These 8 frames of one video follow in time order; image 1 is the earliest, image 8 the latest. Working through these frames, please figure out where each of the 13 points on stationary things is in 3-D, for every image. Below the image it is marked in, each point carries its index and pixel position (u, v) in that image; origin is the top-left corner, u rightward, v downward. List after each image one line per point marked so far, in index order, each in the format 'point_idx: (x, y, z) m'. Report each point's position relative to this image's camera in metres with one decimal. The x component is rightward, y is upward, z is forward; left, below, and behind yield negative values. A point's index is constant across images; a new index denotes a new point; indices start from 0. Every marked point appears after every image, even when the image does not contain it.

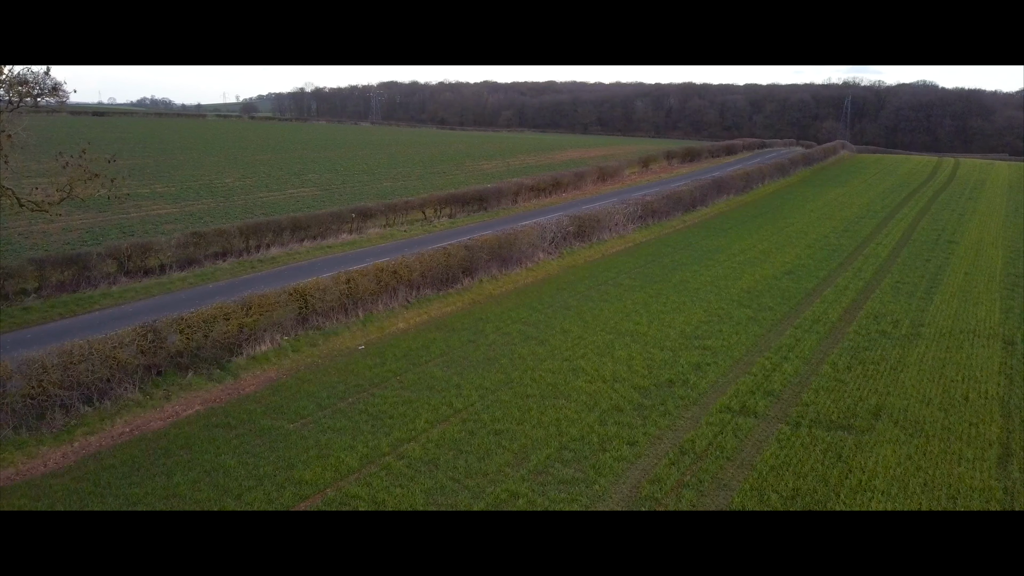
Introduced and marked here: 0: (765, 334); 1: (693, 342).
0: (+5.2, -1.0, +15.4) m
1: (+3.5, -1.1, +14.5) m
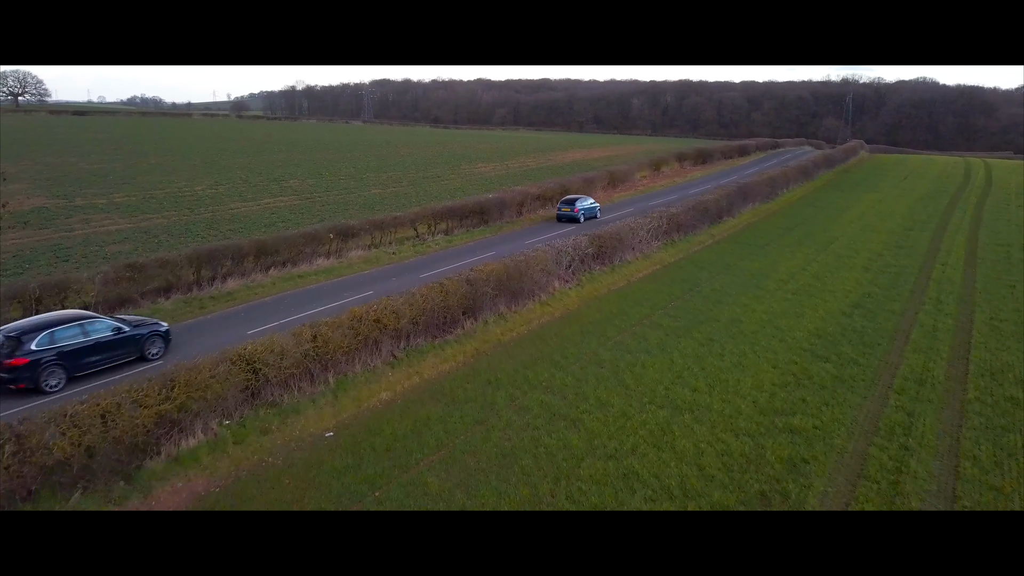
0: (+5.5, -1.8, +11.7) m
1: (+3.8, -2.0, +10.9) m
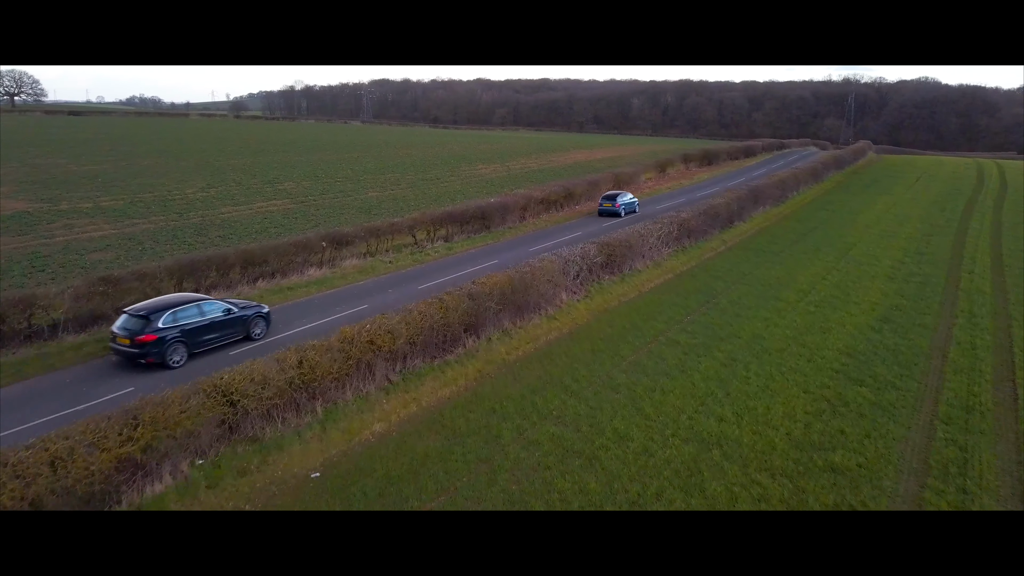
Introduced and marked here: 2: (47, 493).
0: (+5.6, -2.1, +10.6) m
1: (+3.9, -2.2, +9.7) m
2: (-4.6, -2.0, +7.5) m
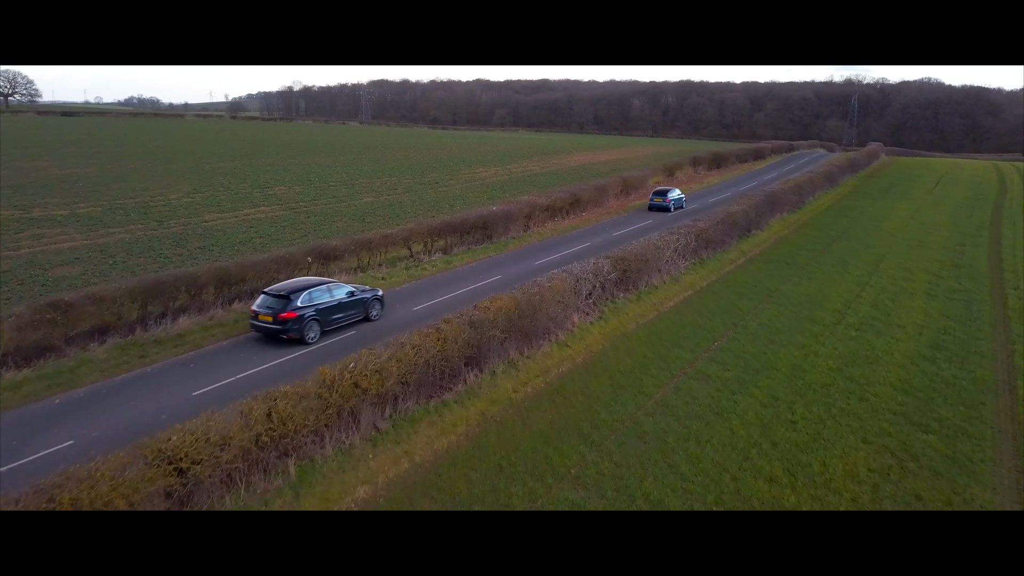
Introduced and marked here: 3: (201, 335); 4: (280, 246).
0: (+5.7, -2.6, +8.8) m
1: (+4.0, -2.7, +8.0) m
2: (-4.5, -2.5, +5.7) m
3: (-5.6, -0.8, +13.7) m
4: (-6.1, +1.1, +19.8) m
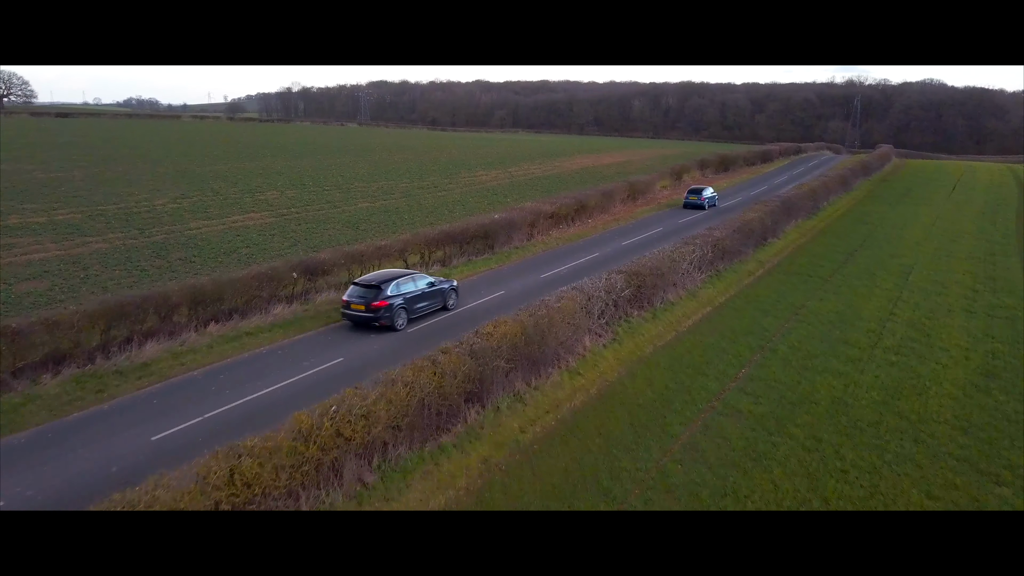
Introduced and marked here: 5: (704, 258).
0: (+5.8, -2.9, +7.4) m
1: (+4.1, -3.0, +6.5) m
2: (-4.4, -2.8, +4.3) m
3: (-5.5, -1.2, +12.2) m
4: (-6.0, +0.7, +18.4) m
5: (+5.0, +0.8, +19.6) m
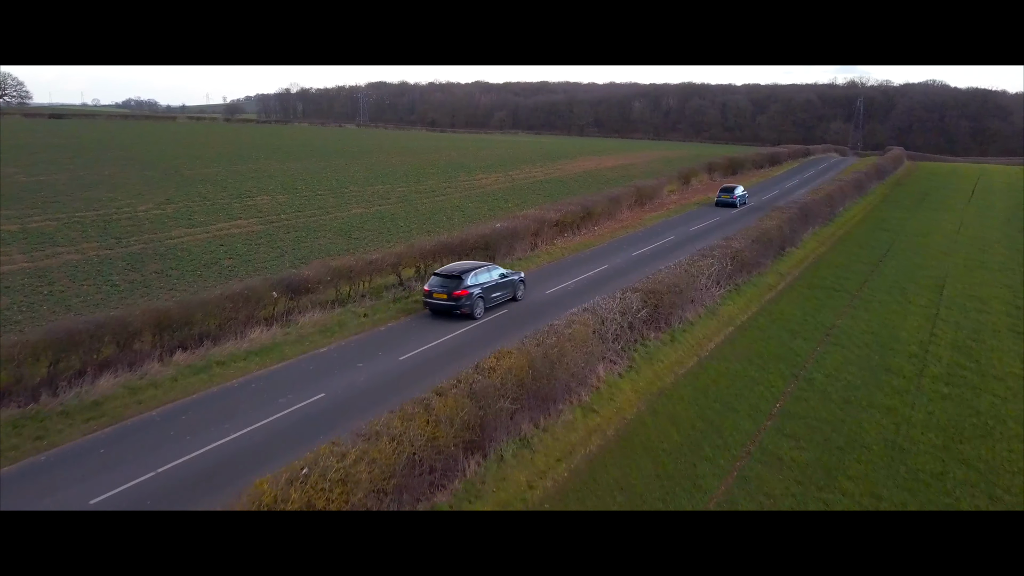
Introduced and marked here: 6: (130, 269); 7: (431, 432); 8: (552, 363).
0: (+5.9, -3.3, +5.9) m
1: (+4.2, -3.4, +5.0) m
2: (-4.3, -3.2, +2.7) m
3: (-5.4, -1.6, +10.7) m
4: (-5.9, +0.3, +16.9) m
5: (+5.1, +0.4, +18.1) m
6: (-9.6, +0.5, +18.9) m
7: (-0.9, -1.6, +8.5) m
8: (+0.6, -1.1, +10.9) m
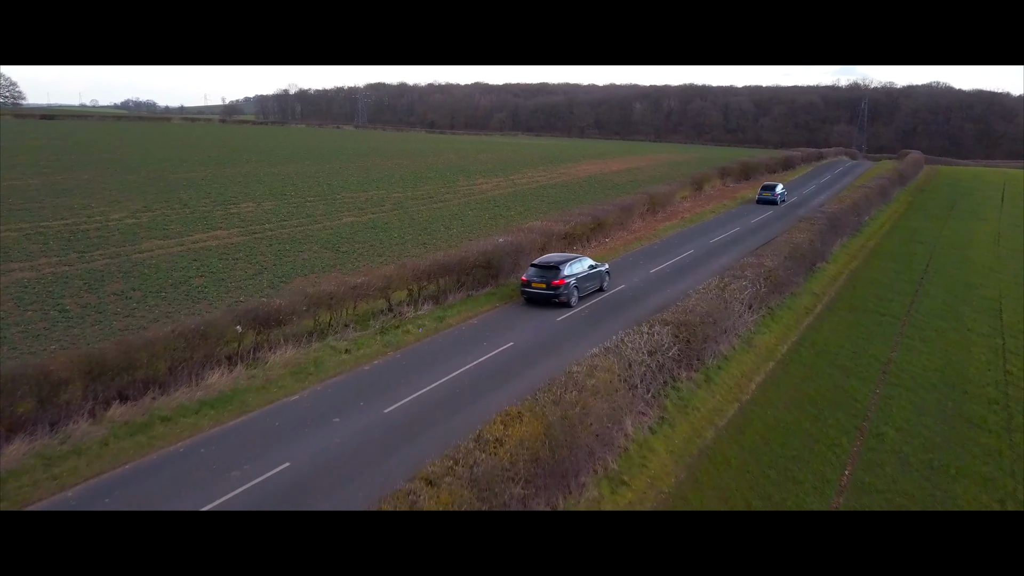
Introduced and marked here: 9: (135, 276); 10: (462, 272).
0: (+6.0, -3.8, +3.7) m
1: (+4.3, -3.9, +2.8) m
2: (-4.2, -3.7, +0.6) m
3: (-5.3, -2.1, +8.5) m
4: (-5.8, -0.2, +14.7) m
5: (+5.2, -0.2, +16.0) m
6: (-9.4, 0.0, +16.7) m
7: (-0.8, -2.1, +6.4) m
8: (+0.7, -1.6, +8.7) m
9: (-9.1, +0.3, +18.2) m
10: (-1.1, +0.4, +16.5) m
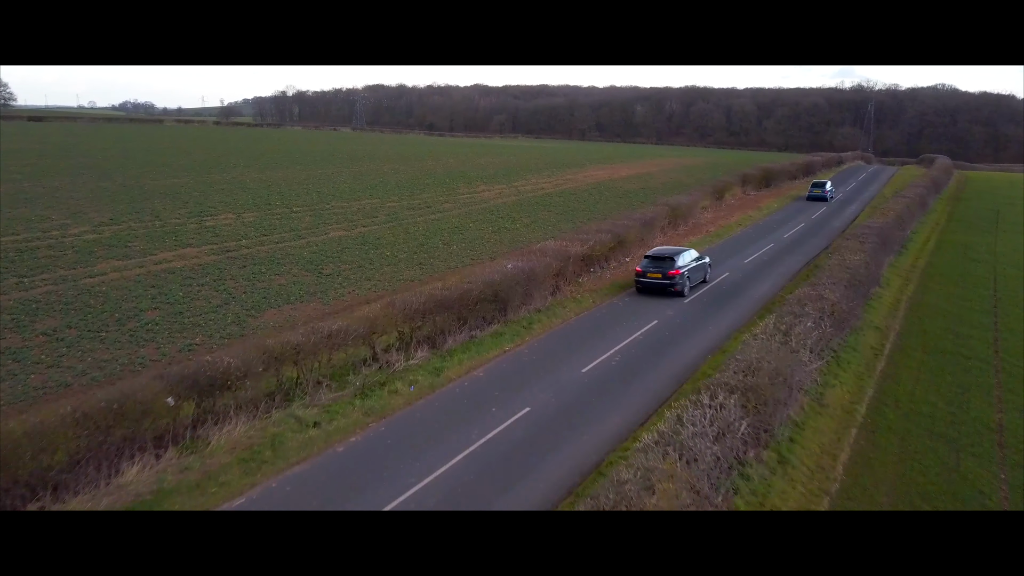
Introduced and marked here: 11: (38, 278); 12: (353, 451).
0: (+6.2, -4.5, +0.9) m
1: (+4.6, -4.6, 0.0) m
2: (-3.9, -4.3, -2.3) m
3: (-5.1, -2.8, +5.7) m
4: (-5.6, -0.9, +11.9) m
5: (+5.4, -0.9, +13.1) m
6: (-9.2, -0.7, +13.9) m
7: (-0.6, -2.8, +3.5) m
8: (+0.9, -2.3, +5.9) m
9: (-8.9, -0.4, +15.4) m
10: (-0.9, -0.3, +13.6) m
11: (-11.2, +0.3, +17.9) m
12: (-2.0, -2.0, +9.4) m
